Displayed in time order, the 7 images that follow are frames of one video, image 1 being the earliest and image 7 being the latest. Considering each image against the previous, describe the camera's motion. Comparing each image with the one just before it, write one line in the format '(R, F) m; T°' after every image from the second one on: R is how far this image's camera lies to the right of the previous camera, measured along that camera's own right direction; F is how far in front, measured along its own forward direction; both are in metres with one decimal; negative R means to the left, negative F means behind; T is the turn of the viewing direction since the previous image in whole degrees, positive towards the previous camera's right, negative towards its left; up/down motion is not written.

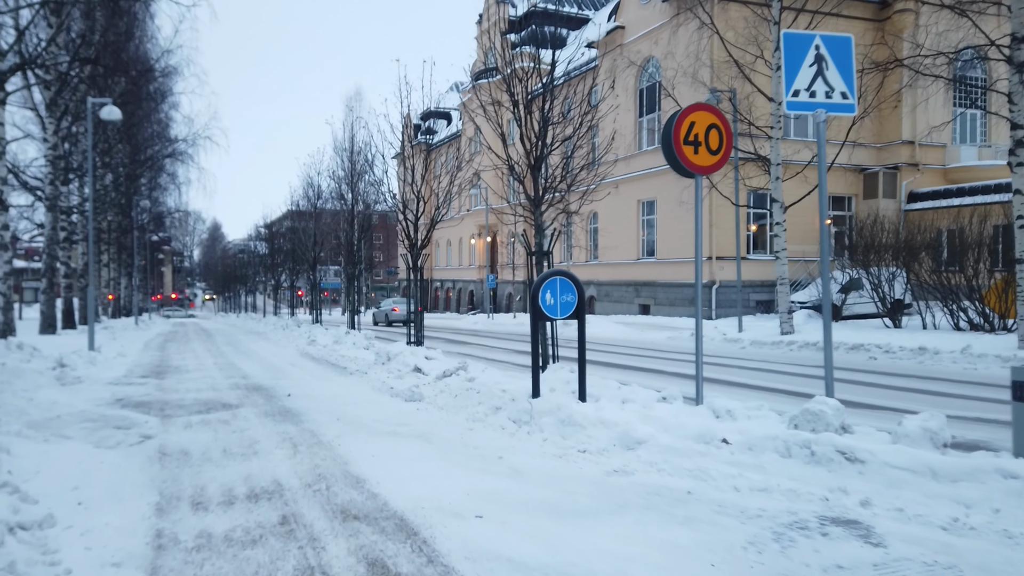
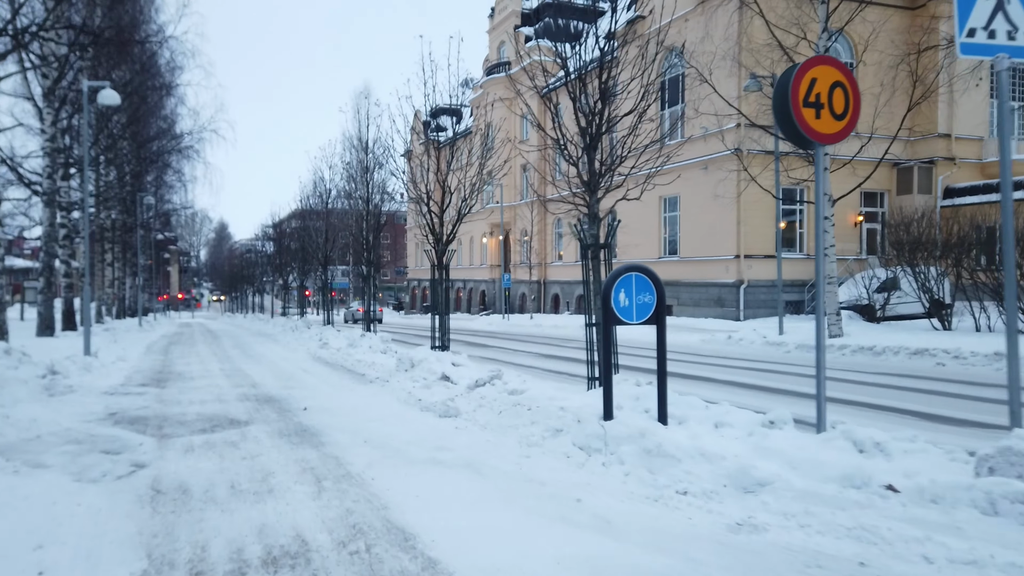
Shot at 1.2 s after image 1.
(-0.5, +1.3) m; 0°
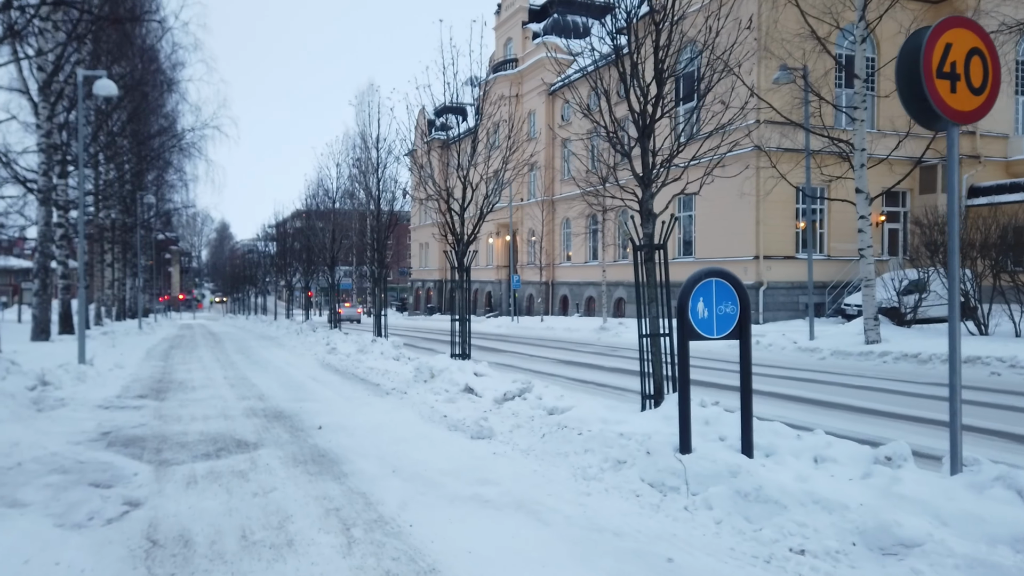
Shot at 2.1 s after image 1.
(-0.4, +1.0) m; 0°
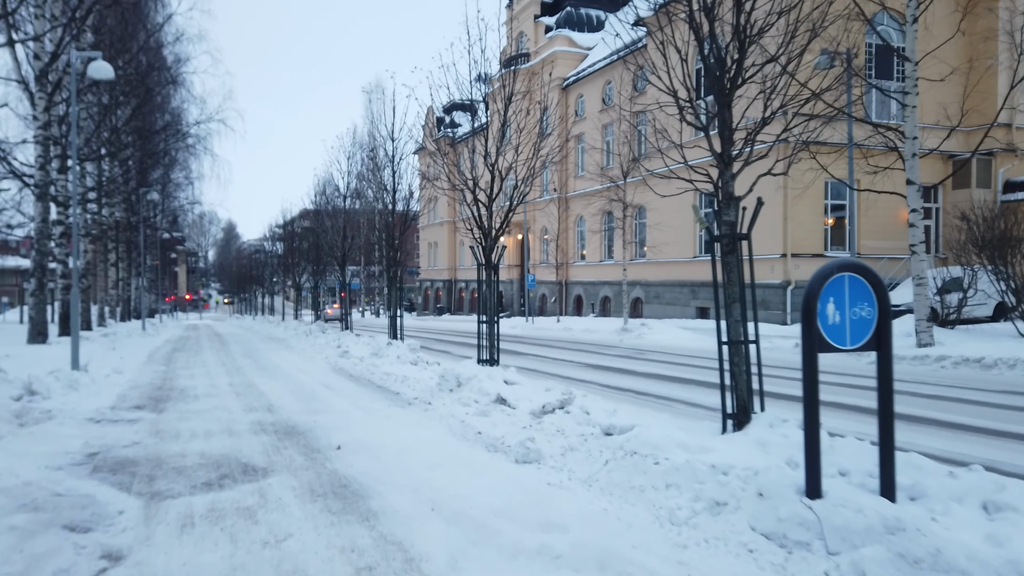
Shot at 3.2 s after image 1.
(-0.4, +1.1) m; 0°
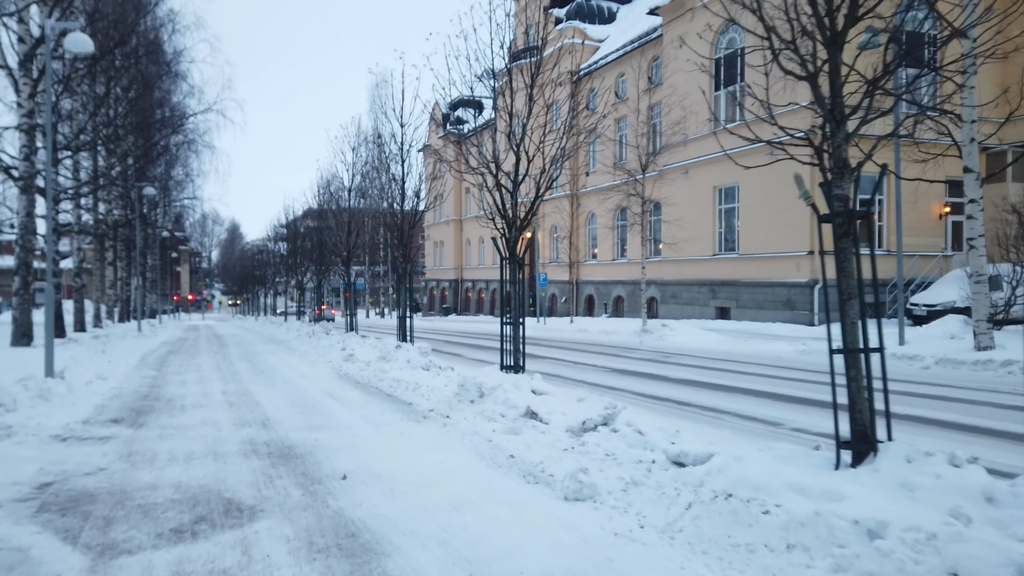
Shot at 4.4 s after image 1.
(-0.3, +1.3) m; 0°
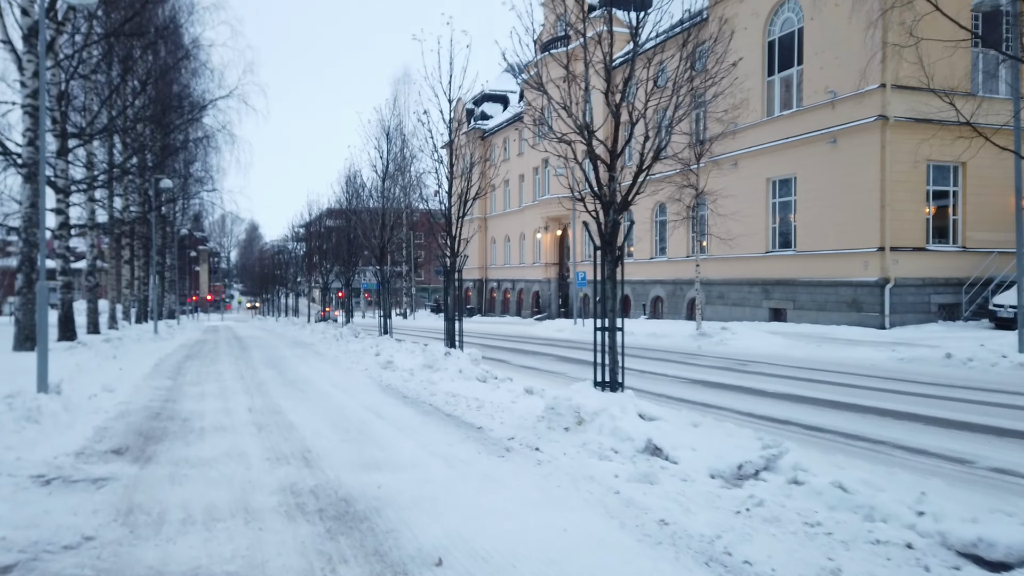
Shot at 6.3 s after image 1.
(-0.9, +2.0) m; -1°
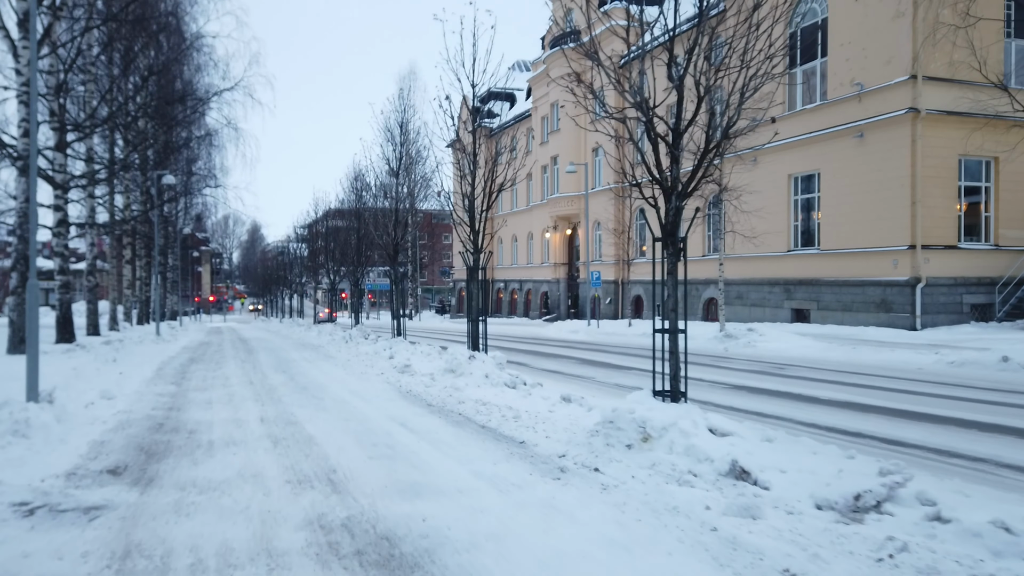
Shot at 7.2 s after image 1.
(-0.4, +0.9) m; 0°
